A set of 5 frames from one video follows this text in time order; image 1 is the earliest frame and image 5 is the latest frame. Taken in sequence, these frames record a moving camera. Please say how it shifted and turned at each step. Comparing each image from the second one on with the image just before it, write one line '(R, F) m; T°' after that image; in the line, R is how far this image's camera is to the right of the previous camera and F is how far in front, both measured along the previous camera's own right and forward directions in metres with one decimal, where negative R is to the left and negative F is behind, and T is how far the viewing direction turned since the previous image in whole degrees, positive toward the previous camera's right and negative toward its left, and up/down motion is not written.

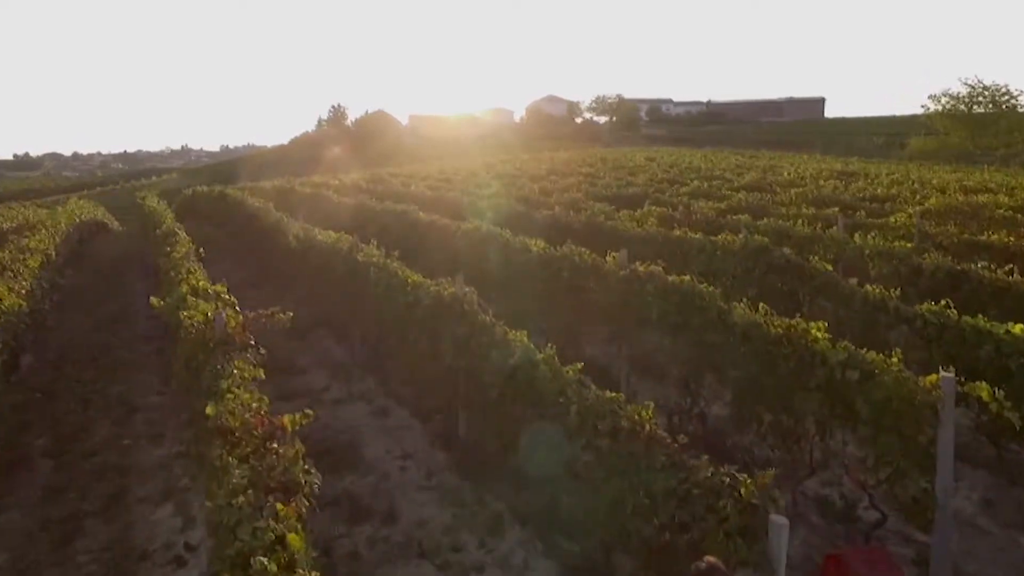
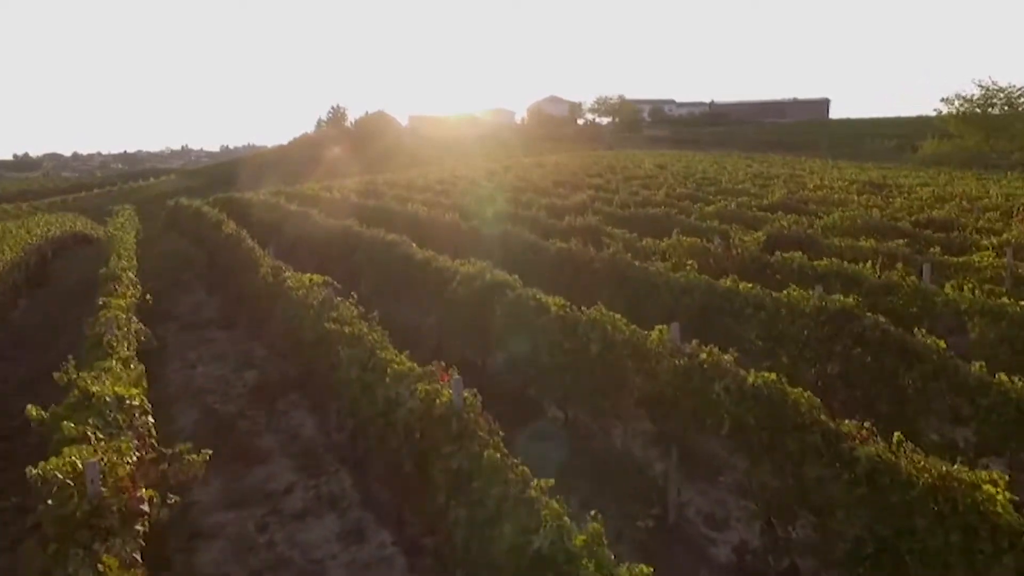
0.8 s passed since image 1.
(-0.2, +2.4) m; 0°
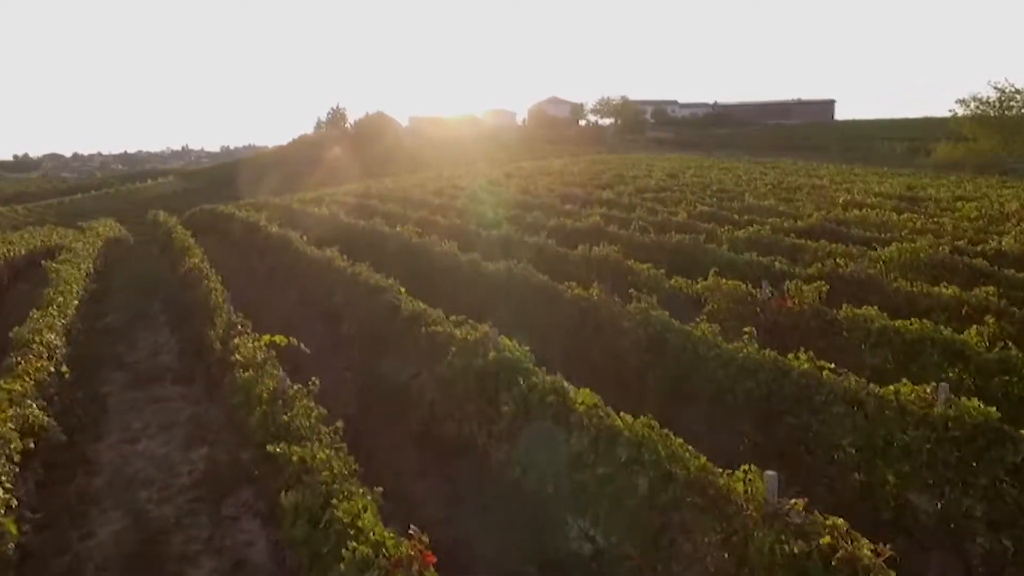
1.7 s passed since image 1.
(-0.1, +2.4) m; 0°
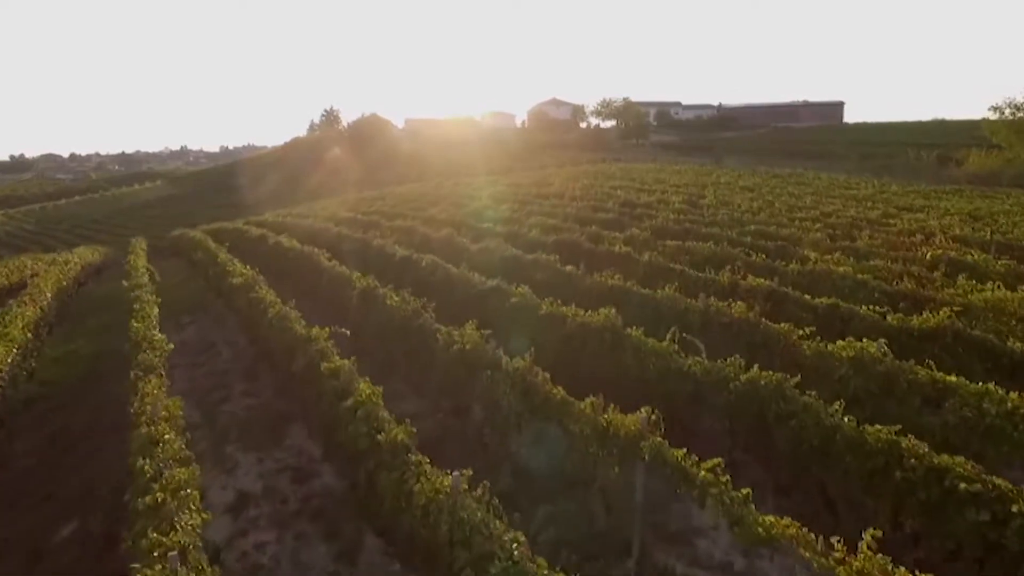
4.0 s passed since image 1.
(+0.6, +6.7) m; 0°
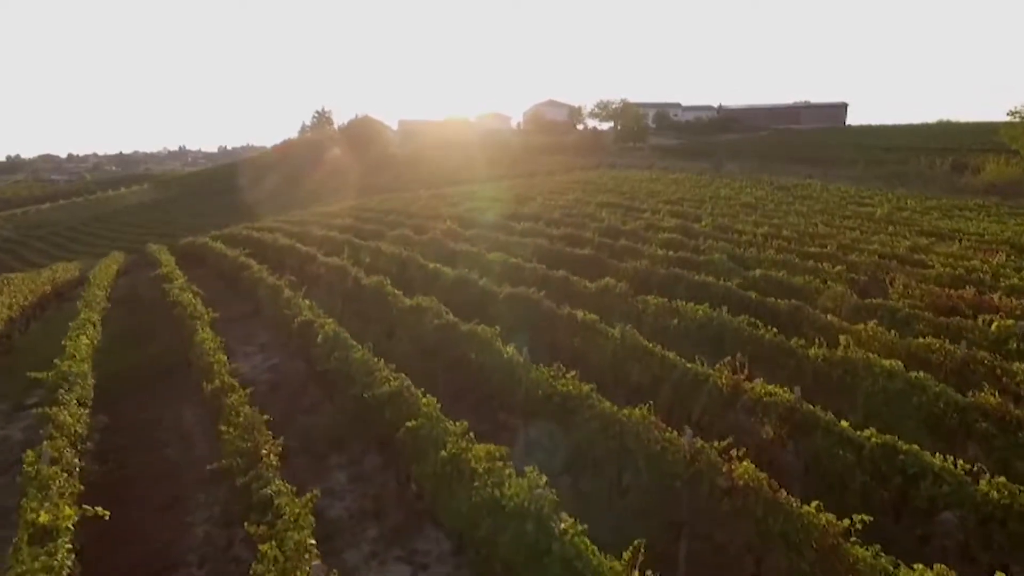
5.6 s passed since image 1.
(+1.9, +5.3) m; 0°
